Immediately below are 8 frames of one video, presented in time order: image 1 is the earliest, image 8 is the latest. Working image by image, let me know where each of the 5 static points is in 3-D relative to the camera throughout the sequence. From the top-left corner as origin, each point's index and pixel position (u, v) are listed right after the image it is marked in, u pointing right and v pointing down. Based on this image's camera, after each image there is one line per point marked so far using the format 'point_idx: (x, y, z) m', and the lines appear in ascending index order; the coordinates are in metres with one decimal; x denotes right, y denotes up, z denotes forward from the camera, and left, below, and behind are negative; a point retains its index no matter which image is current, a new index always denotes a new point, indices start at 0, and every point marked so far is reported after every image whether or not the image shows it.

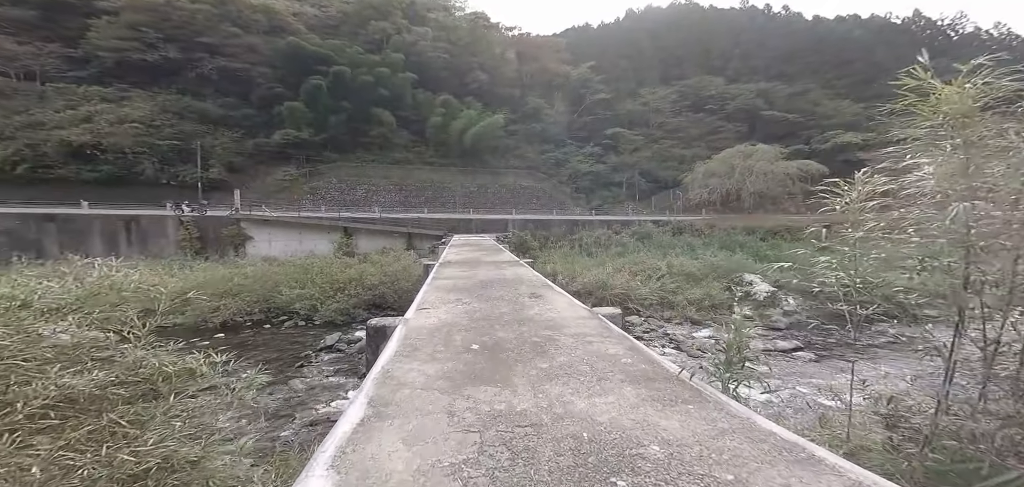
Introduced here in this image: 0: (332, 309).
0: (-5.0, -1.8, +10.9) m
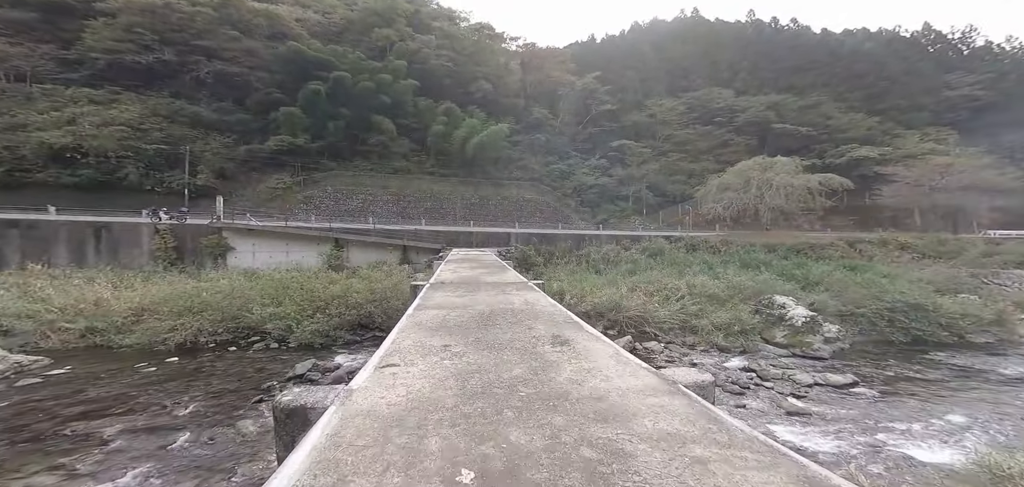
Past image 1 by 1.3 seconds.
0: (-5.0, -2.1, +9.6) m
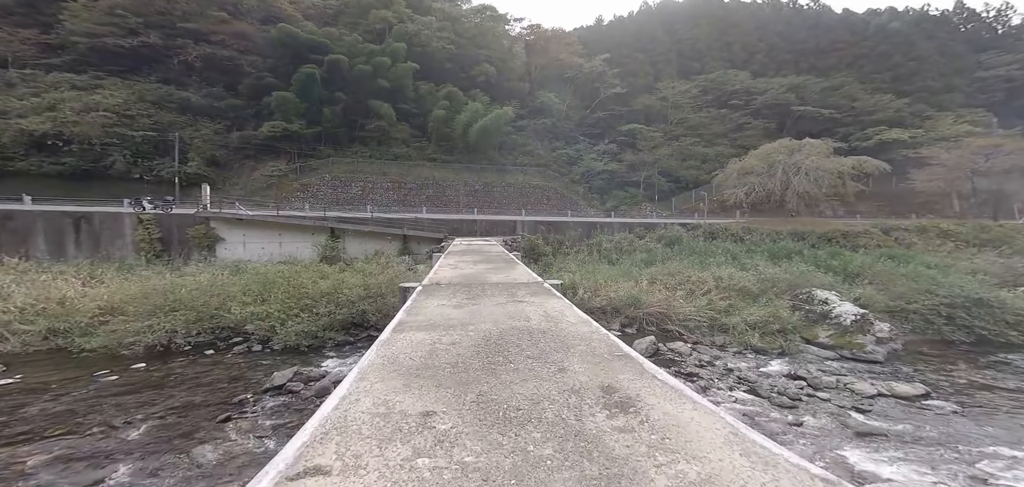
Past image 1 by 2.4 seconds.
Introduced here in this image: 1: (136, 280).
0: (-4.8, -1.9, +8.6) m
1: (-10.2, -1.0, +10.7) m
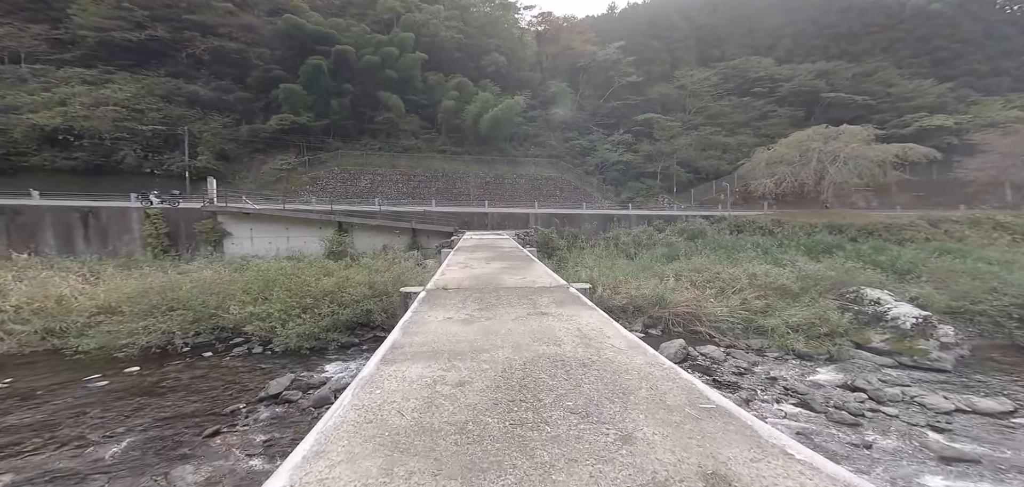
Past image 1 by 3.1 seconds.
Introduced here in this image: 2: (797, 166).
0: (-4.4, -1.8, +8.1) m
1: (-9.8, -0.9, +10.3) m
2: (+11.6, +3.1, +16.0) m
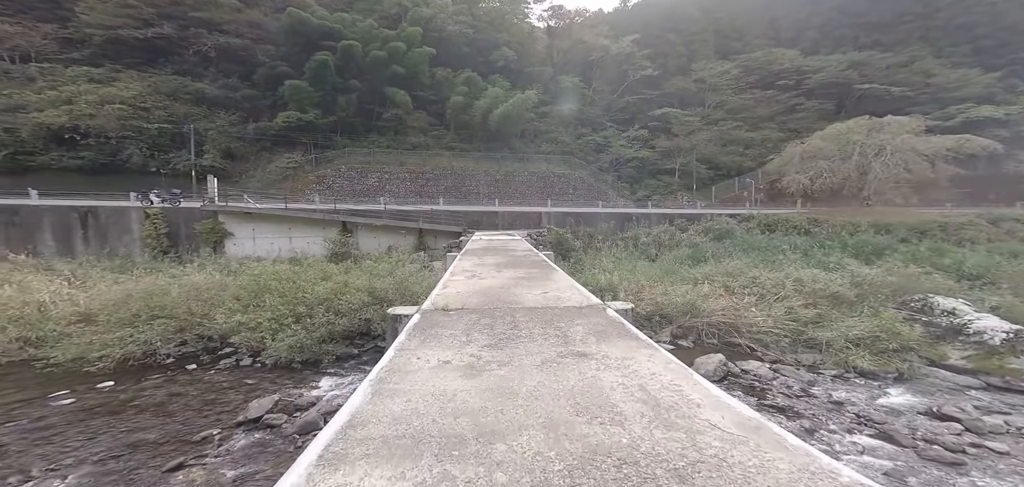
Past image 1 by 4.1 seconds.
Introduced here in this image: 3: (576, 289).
0: (-4.2, -1.9, +7.3) m
1: (-9.5, -0.9, +9.7) m
2: (+12.1, +3.1, +14.8) m
3: (+0.6, -0.4, +4.0) m
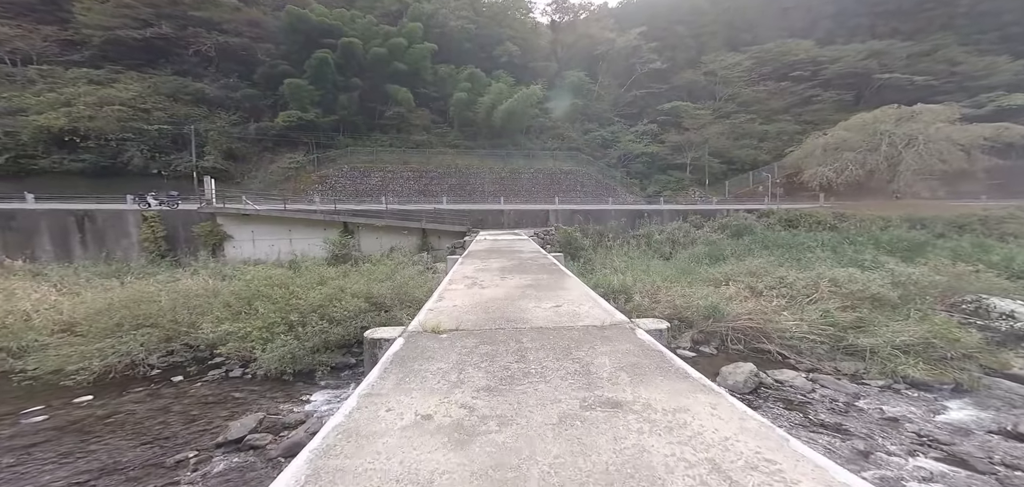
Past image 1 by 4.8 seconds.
0: (-4.0, -1.9, +6.8) m
1: (-9.3, -1.0, +9.2) m
2: (+12.3, +3.3, +13.9) m
3: (+0.7, -0.5, +3.4) m
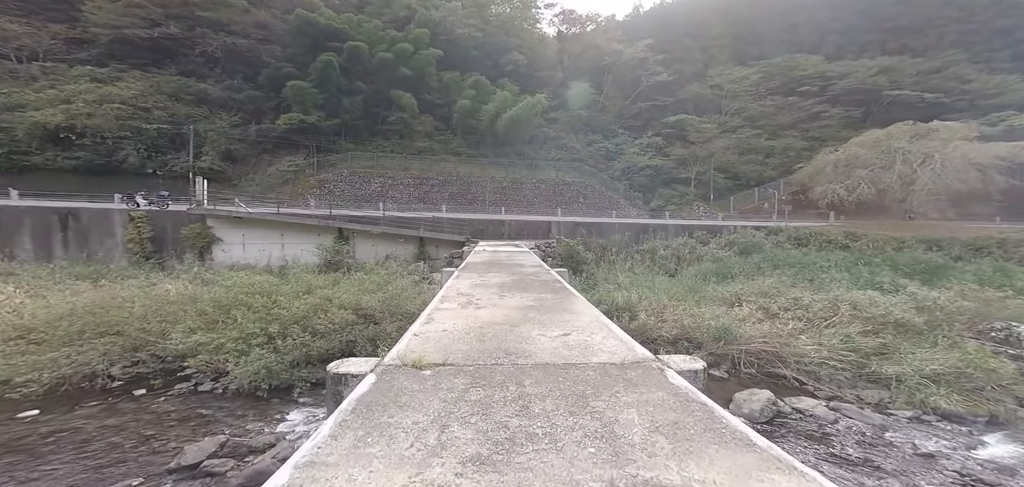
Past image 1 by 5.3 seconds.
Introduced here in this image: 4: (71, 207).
0: (-4.1, -2.0, +6.2) m
1: (-9.3, -1.0, +8.7) m
2: (+12.4, +2.5, +13.6) m
3: (+0.7, -0.6, +2.9) m
4: (-14.2, +1.2, +12.7) m
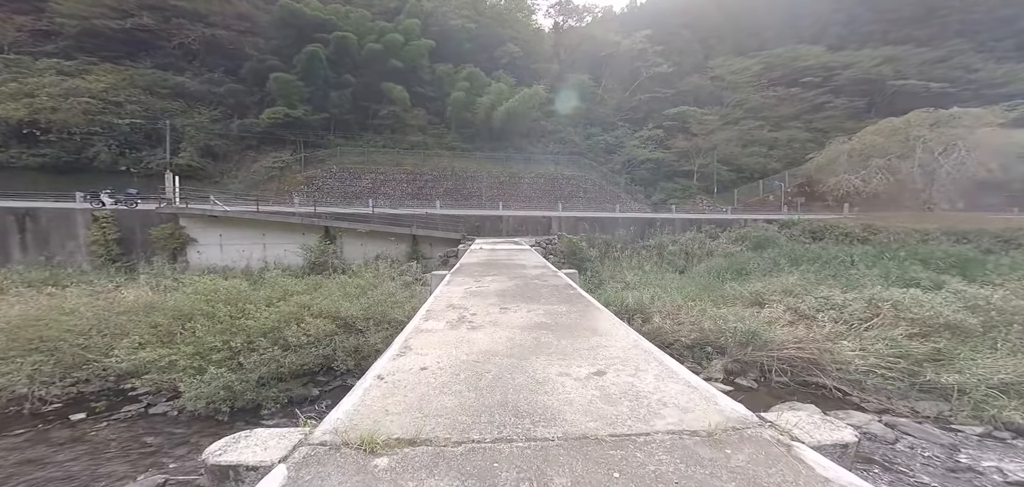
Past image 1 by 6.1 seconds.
0: (-4.0, -2.0, +5.3) m
1: (-9.3, -1.1, +7.7) m
2: (+12.3, +2.8, +12.8) m
3: (+0.7, -0.6, +2.0) m
4: (-14.3, +1.1, +11.7) m
